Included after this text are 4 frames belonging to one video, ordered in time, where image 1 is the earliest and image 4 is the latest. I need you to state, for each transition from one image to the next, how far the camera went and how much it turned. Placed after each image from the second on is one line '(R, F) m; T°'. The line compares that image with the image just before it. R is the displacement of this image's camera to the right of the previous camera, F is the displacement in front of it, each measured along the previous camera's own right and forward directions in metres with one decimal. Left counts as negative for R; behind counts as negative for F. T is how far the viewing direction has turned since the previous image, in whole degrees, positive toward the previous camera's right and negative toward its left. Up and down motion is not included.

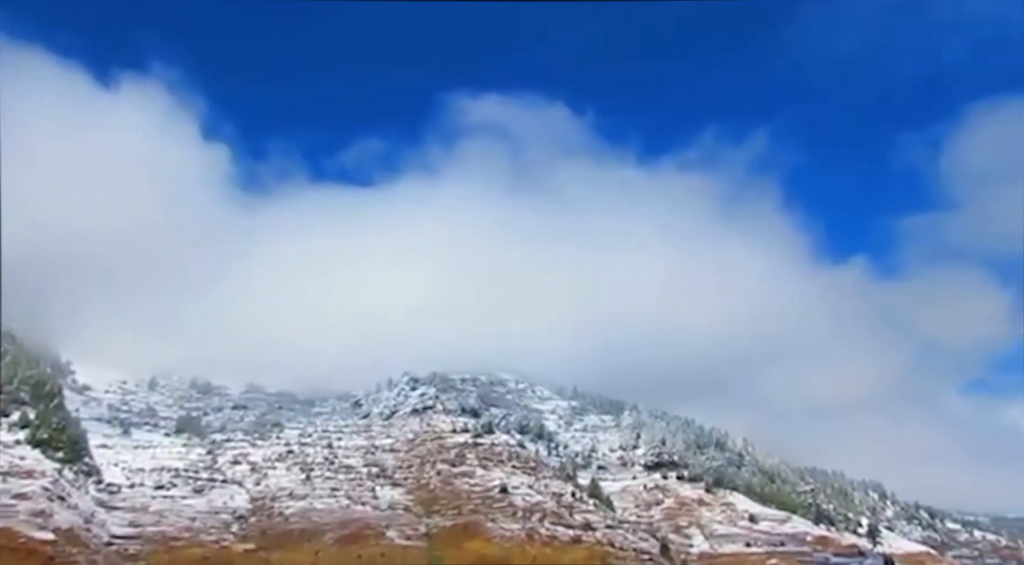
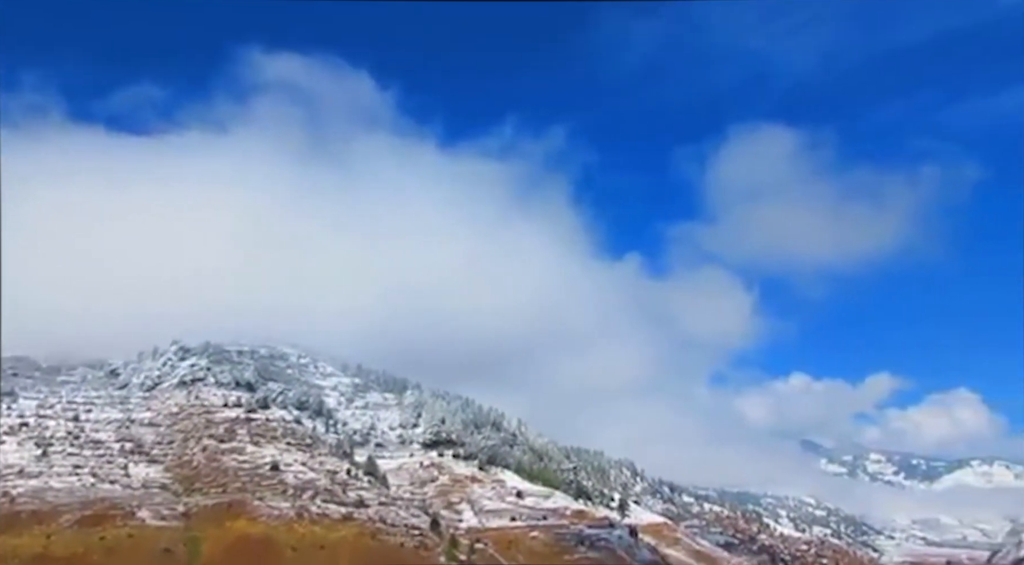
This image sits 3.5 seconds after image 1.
(-1.4, -0.1) m; +15°
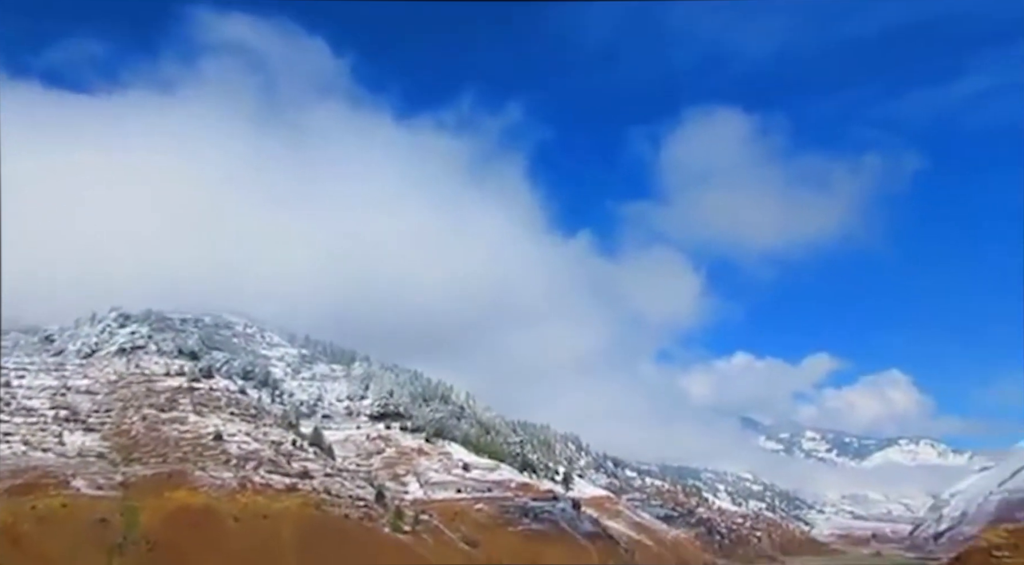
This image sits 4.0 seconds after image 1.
(0.0, -0.2) m; +3°
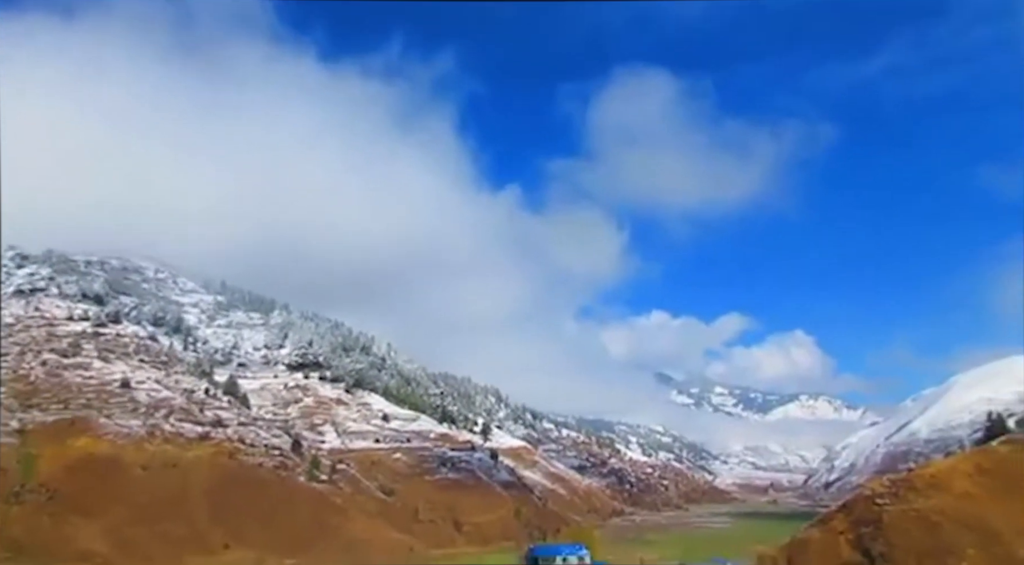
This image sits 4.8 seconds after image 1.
(-0.1, -0.3) m; +5°
